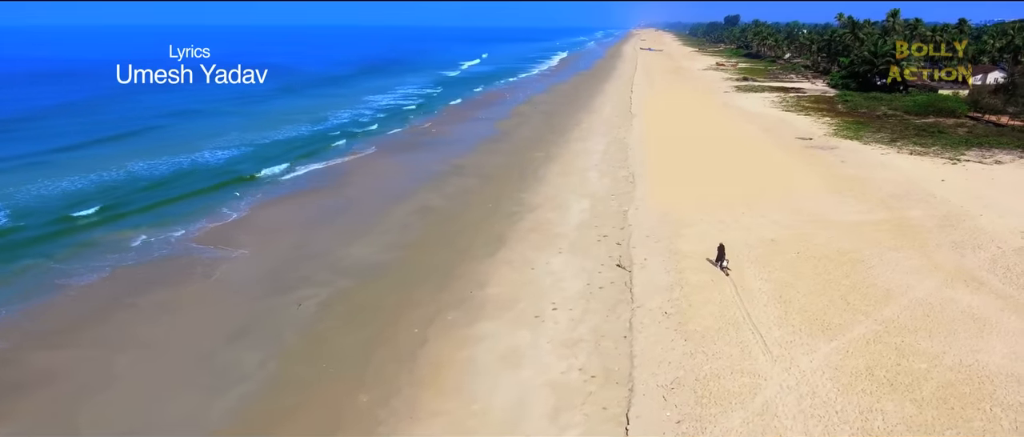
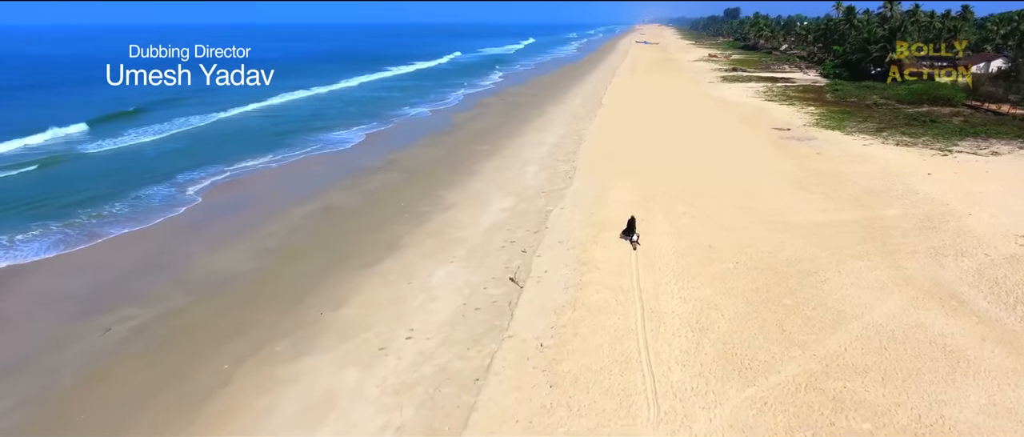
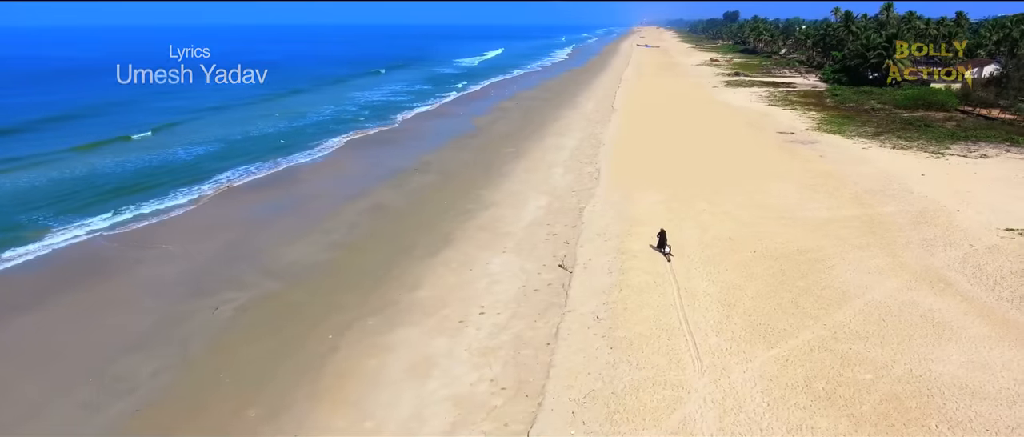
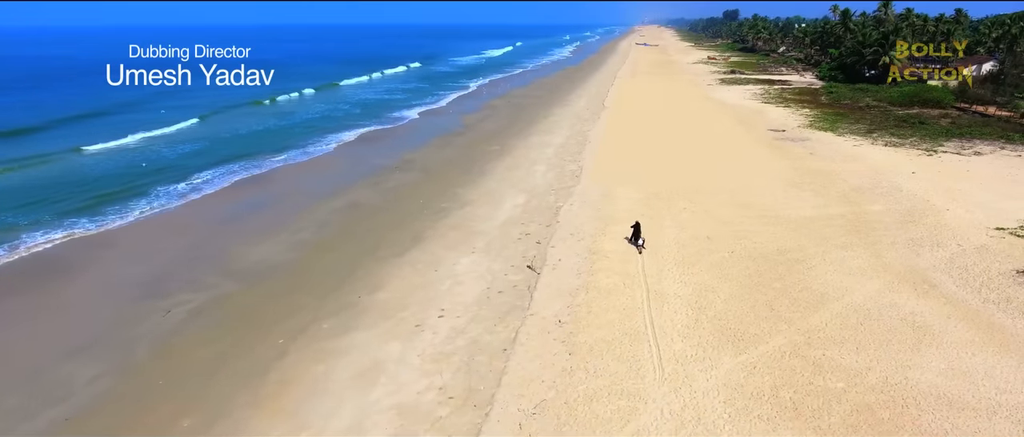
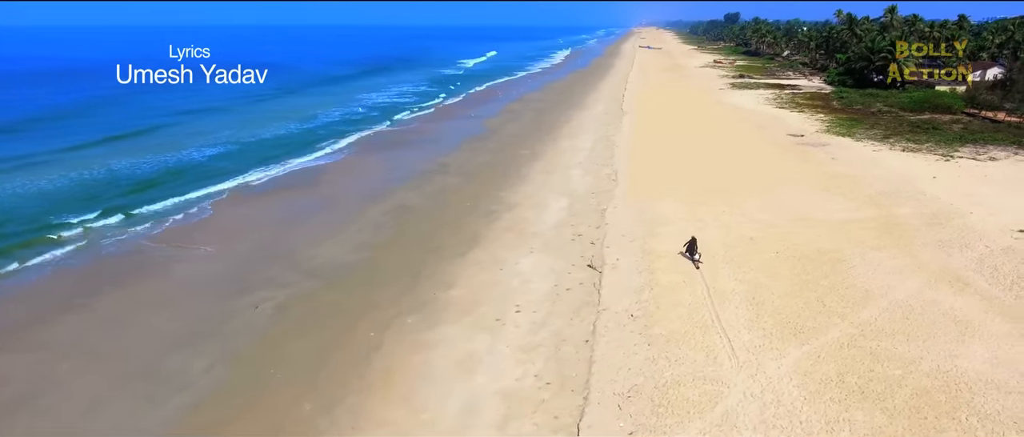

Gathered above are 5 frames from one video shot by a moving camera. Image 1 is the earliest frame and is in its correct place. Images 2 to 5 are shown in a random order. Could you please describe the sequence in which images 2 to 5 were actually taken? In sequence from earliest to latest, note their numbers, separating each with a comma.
5, 3, 4, 2
